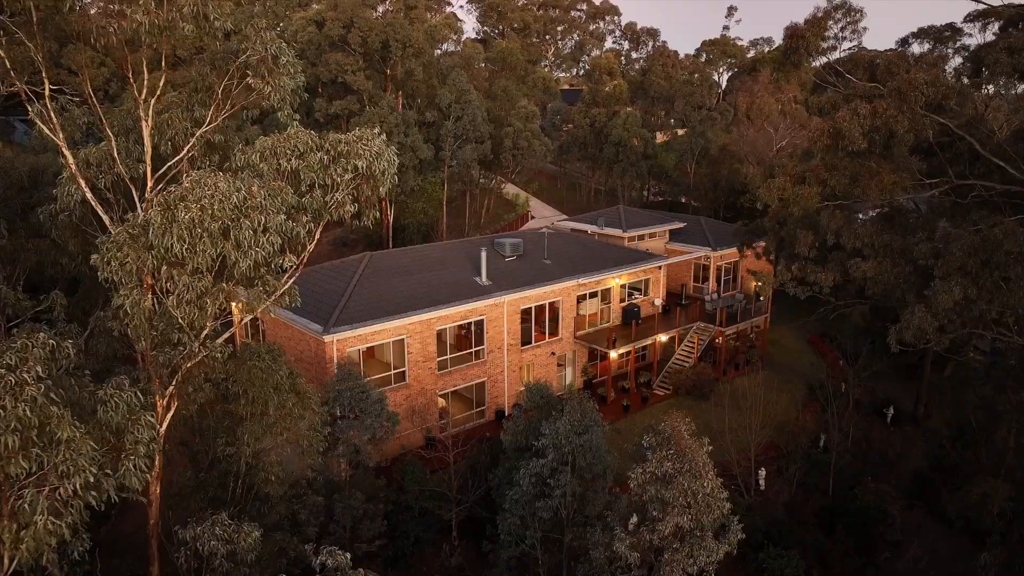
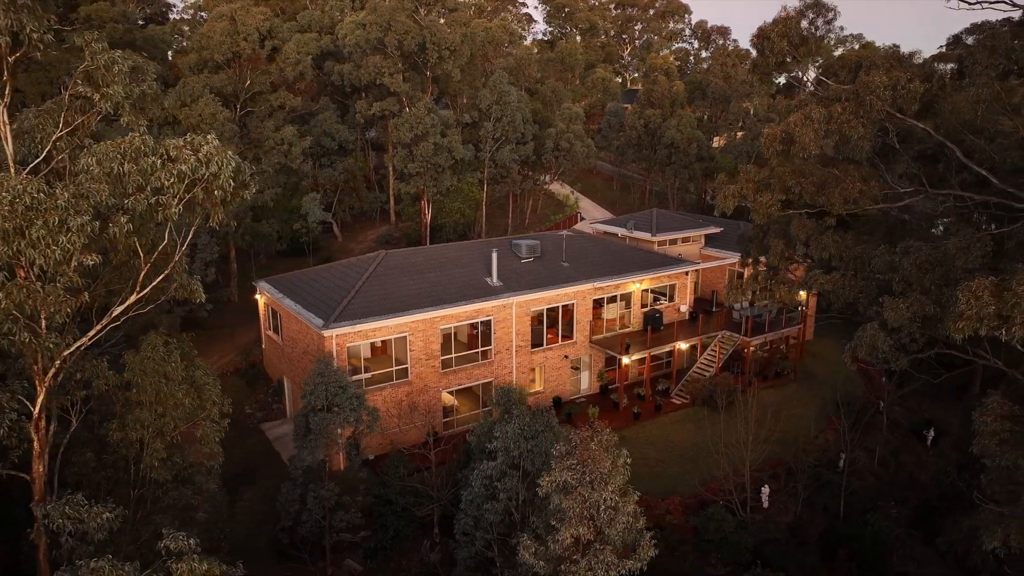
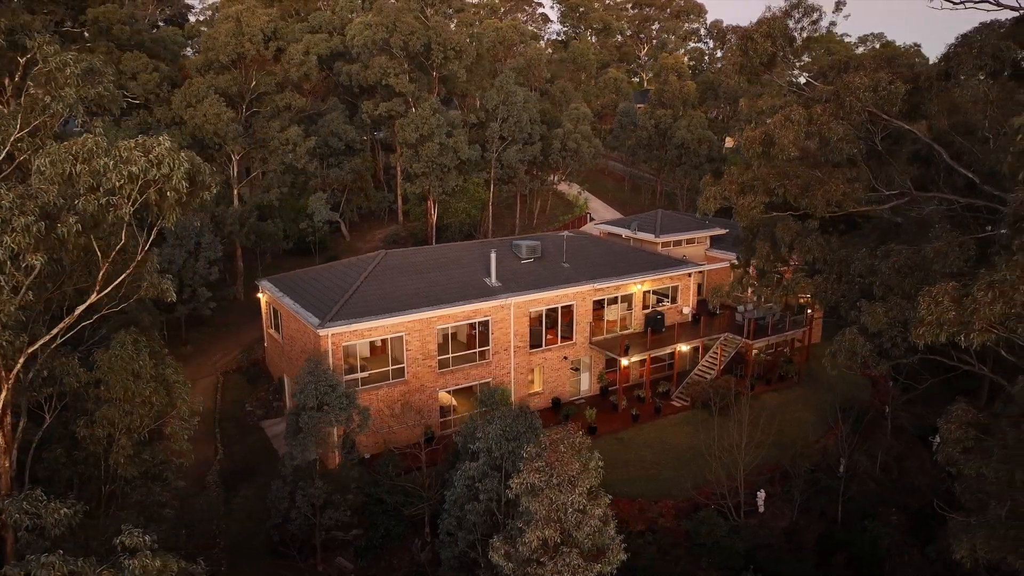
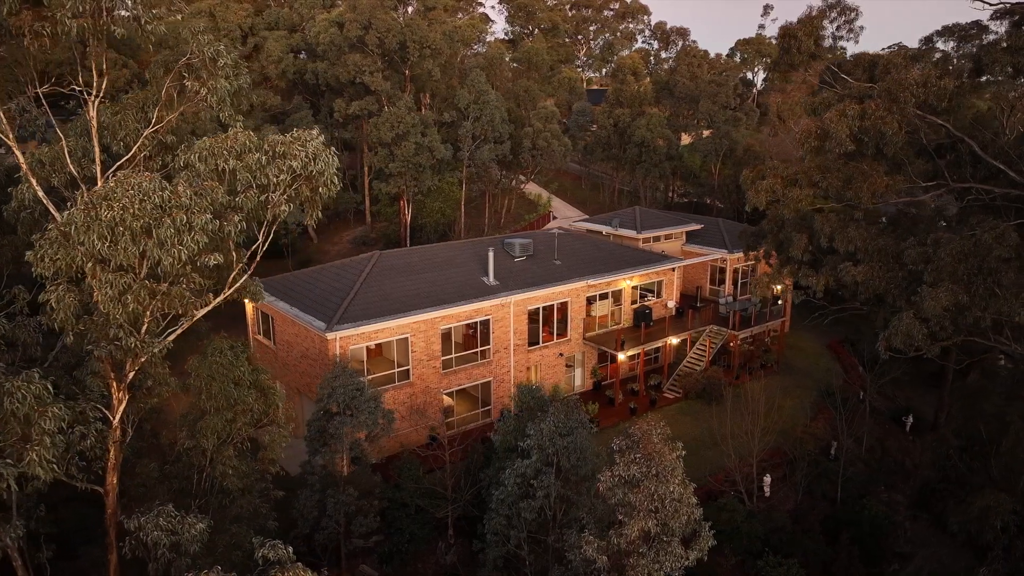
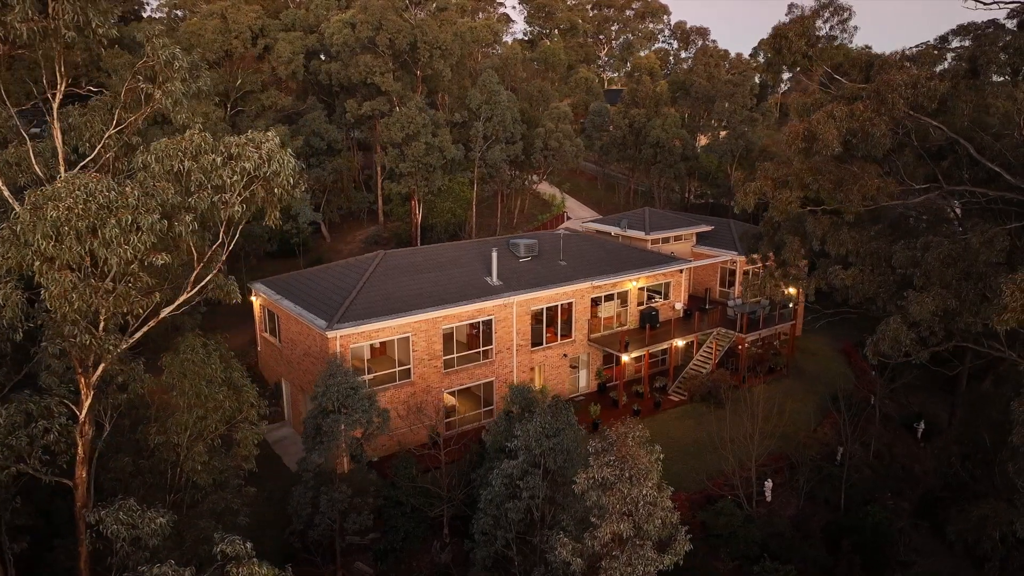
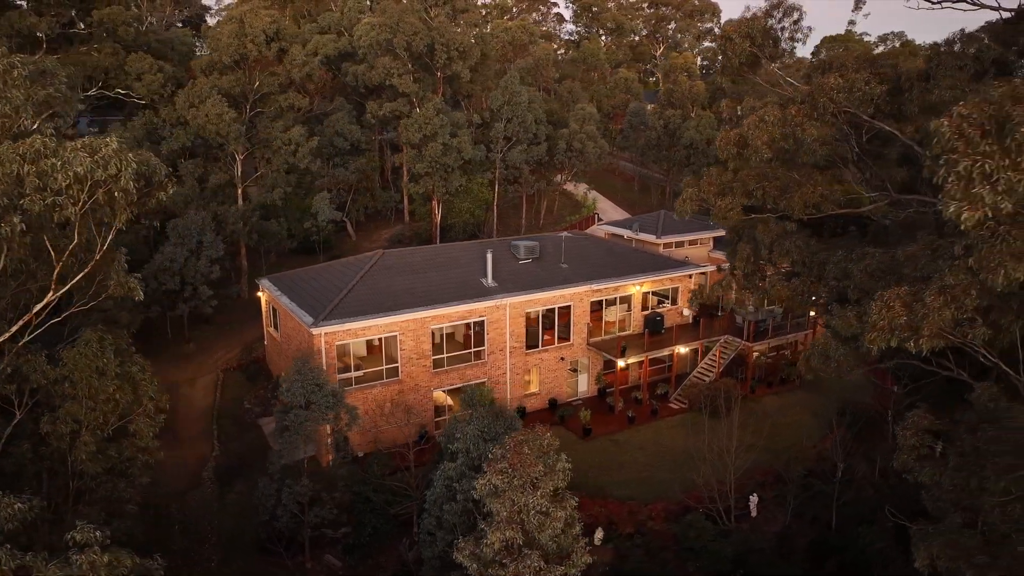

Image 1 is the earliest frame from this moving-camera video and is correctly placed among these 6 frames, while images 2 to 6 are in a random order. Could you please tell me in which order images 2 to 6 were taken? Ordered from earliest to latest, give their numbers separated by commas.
4, 5, 2, 3, 6
